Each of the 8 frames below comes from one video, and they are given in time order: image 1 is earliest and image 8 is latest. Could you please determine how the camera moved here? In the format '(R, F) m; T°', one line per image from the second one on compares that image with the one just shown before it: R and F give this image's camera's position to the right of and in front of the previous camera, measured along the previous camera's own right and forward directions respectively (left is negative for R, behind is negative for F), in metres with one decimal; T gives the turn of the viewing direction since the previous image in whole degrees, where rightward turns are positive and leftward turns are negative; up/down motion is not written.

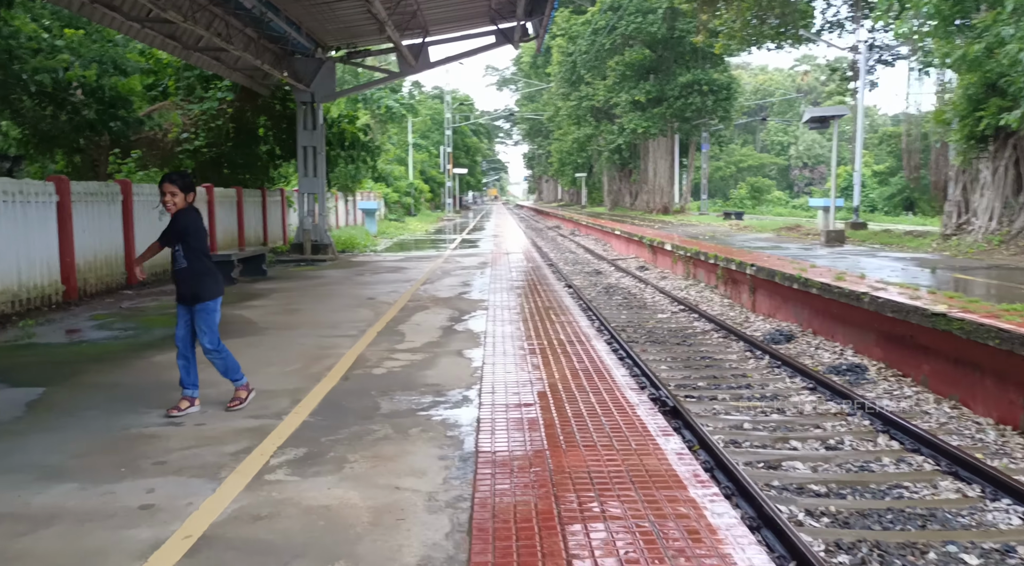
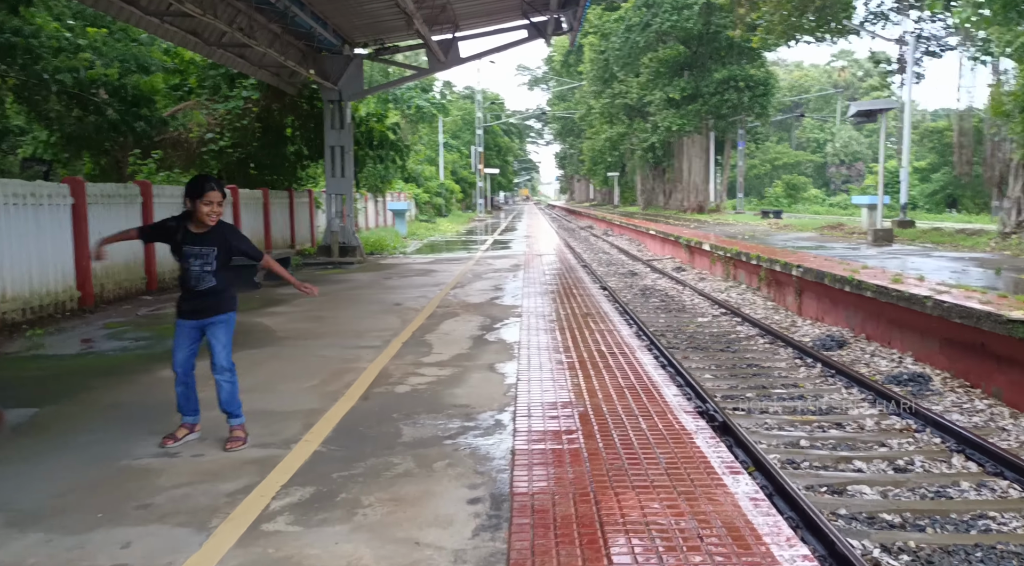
(0.0, +0.5) m; -2°
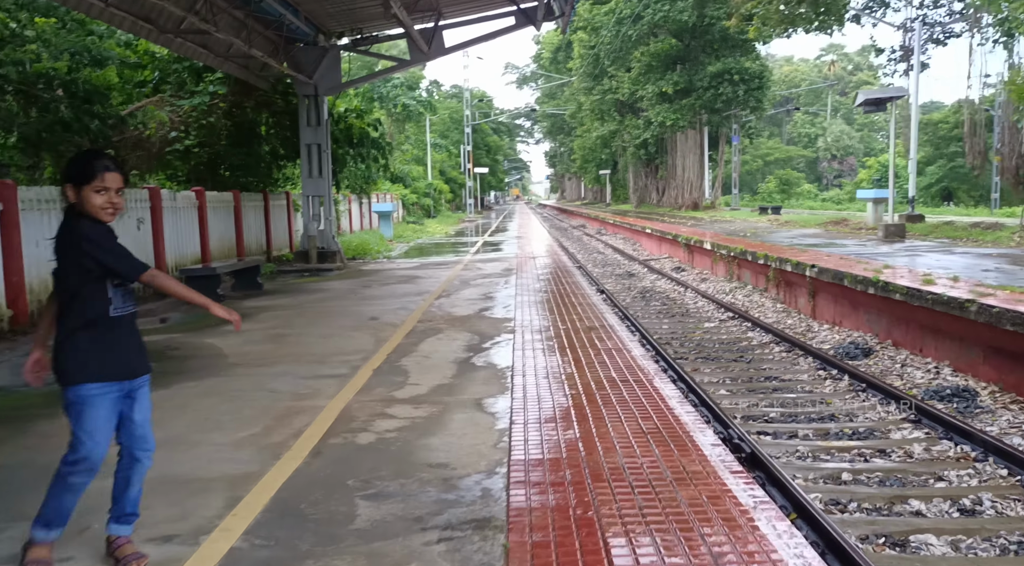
(0.0, +1.0) m; +1°
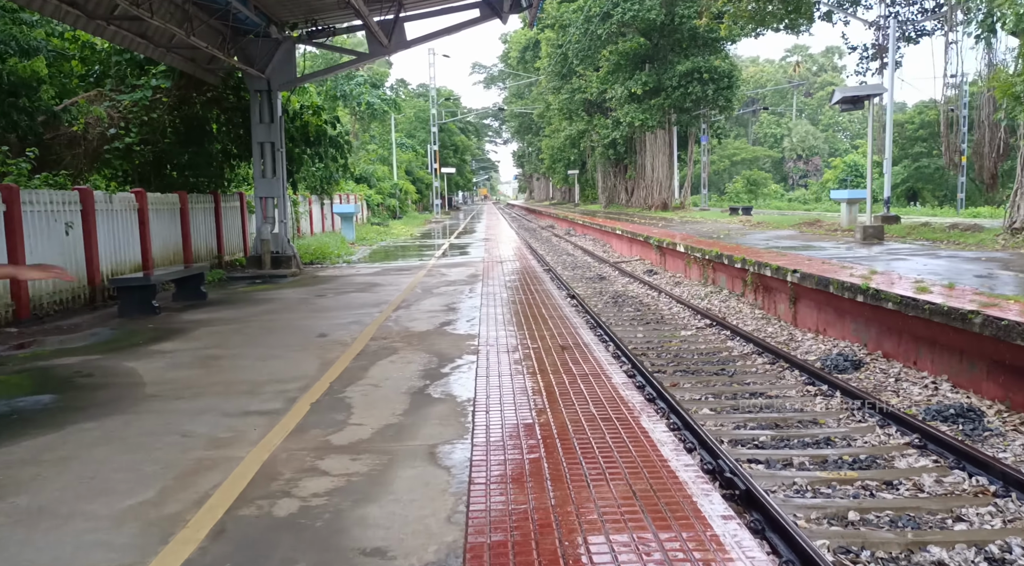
(0.0, +0.8) m; +2°
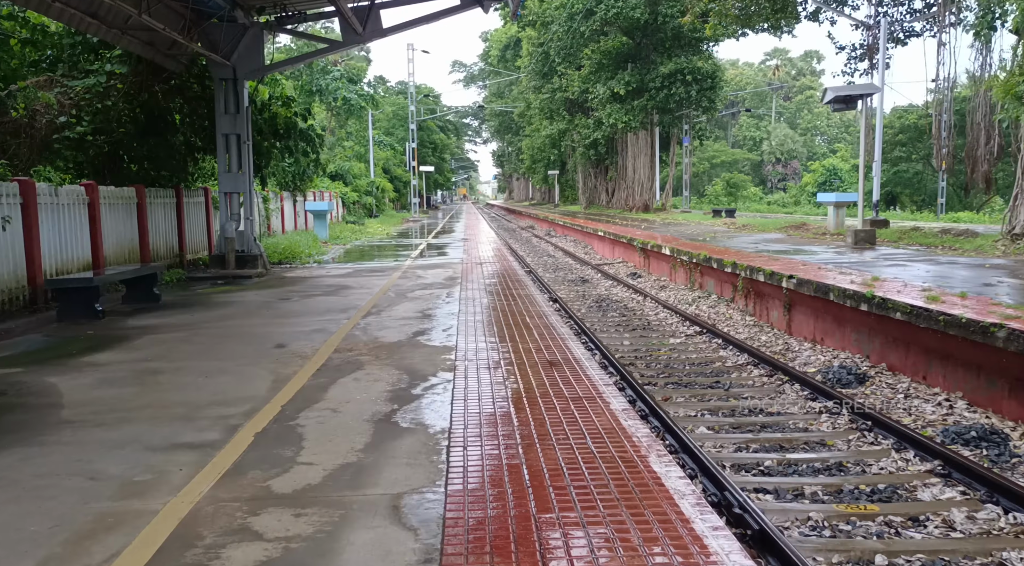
(0.0, +0.7) m; +2°
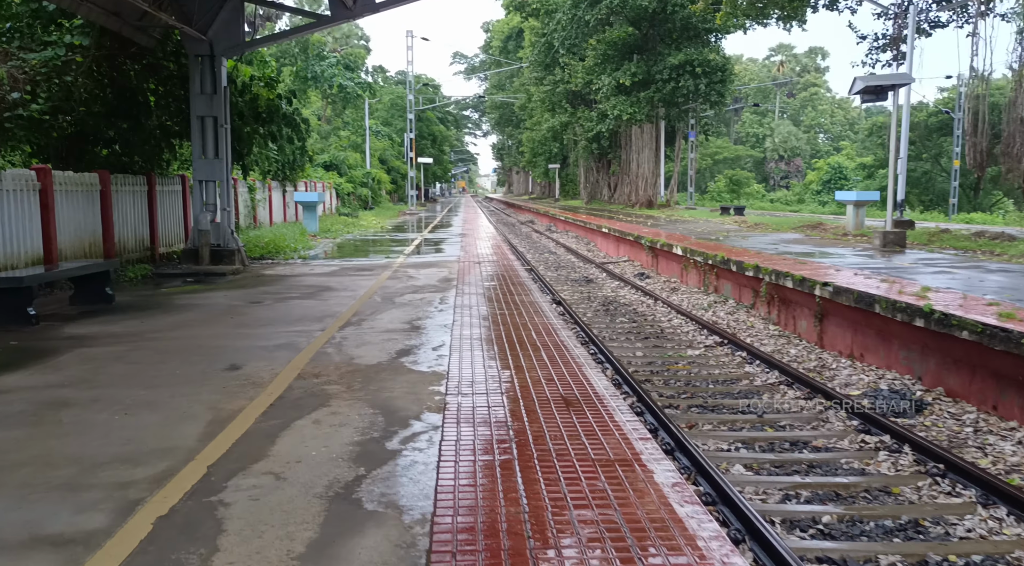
(0.0, +1.1) m; 0°
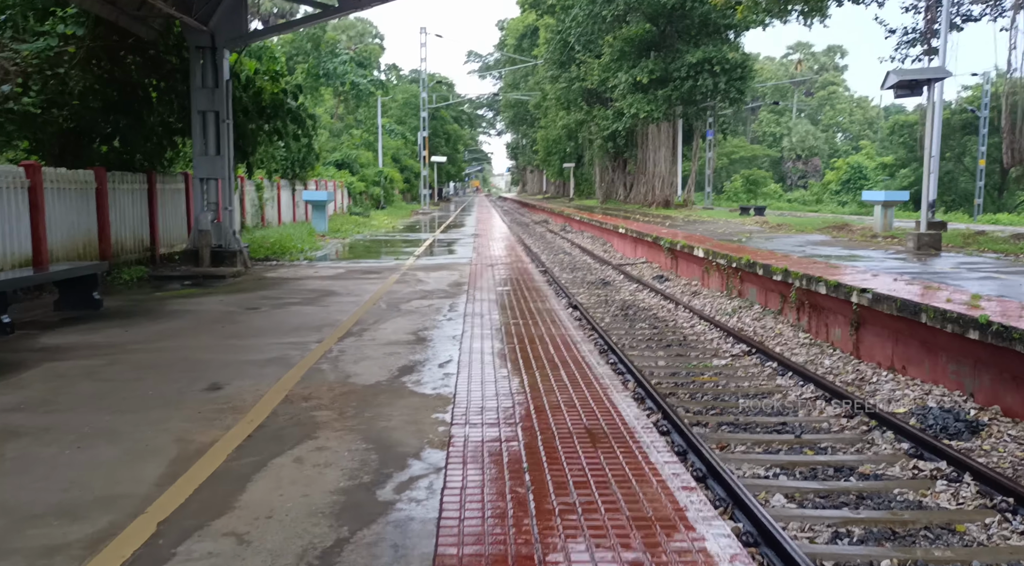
(0.0, +0.6) m; -1°
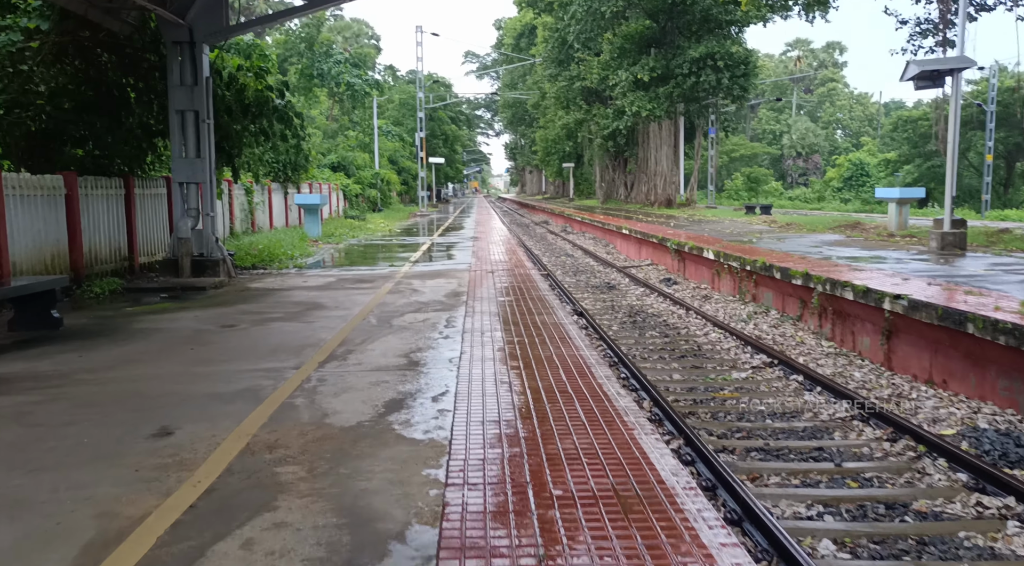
(0.0, +0.7) m; 0°
